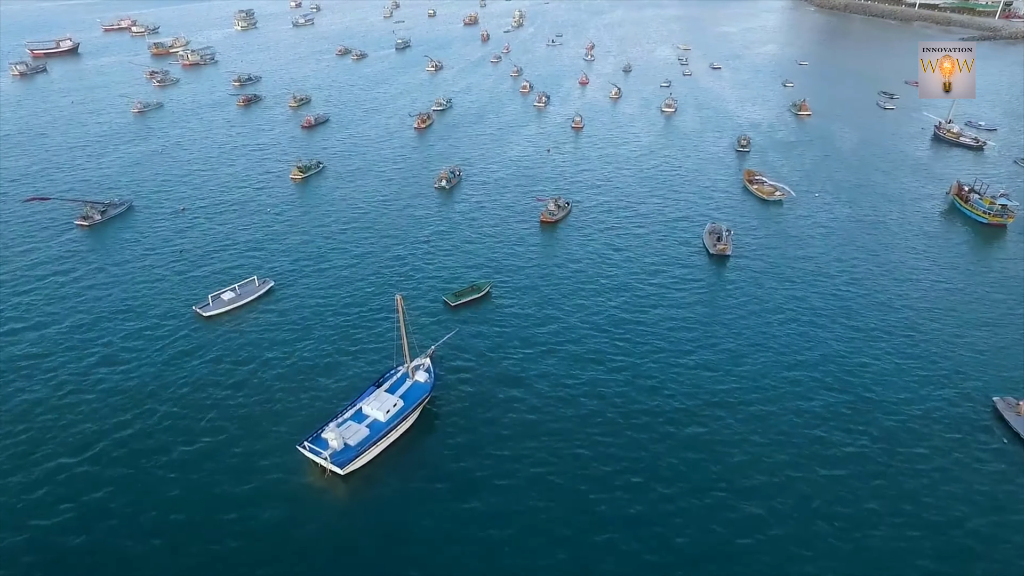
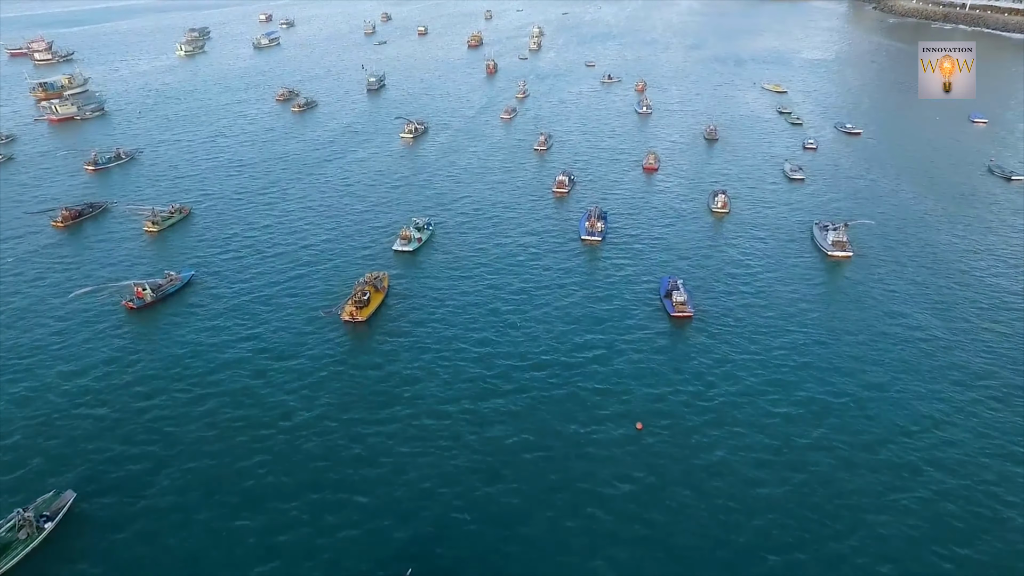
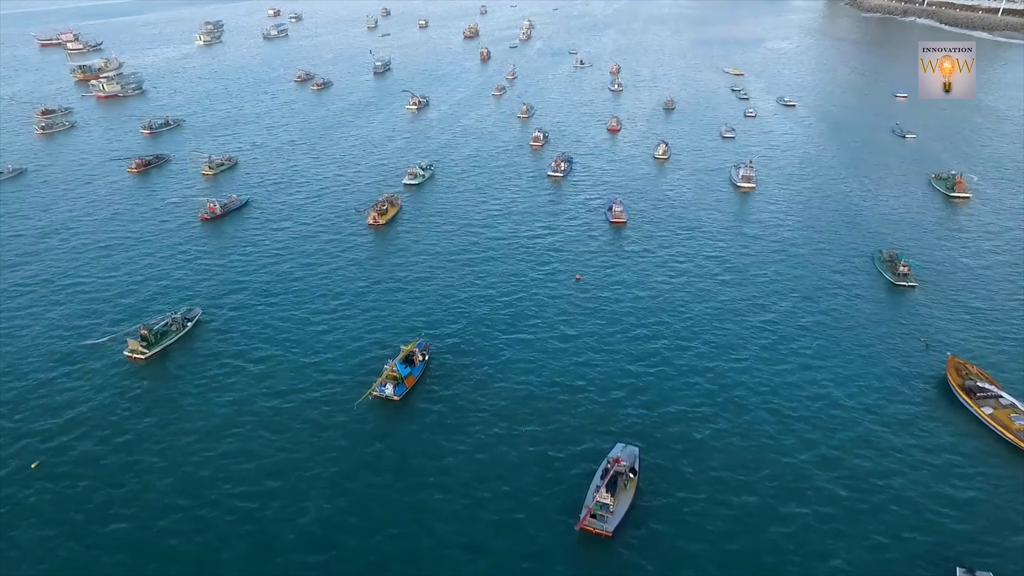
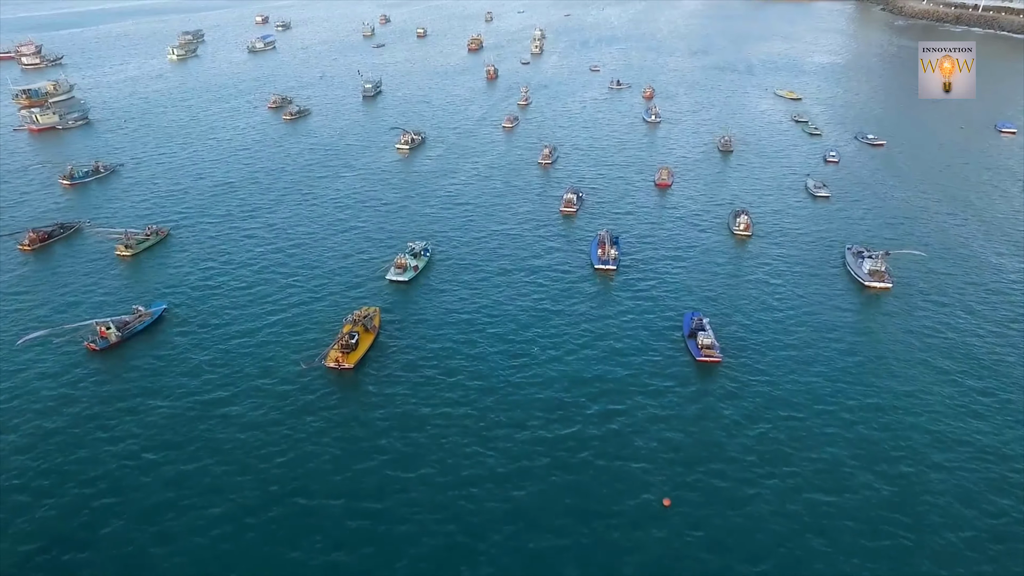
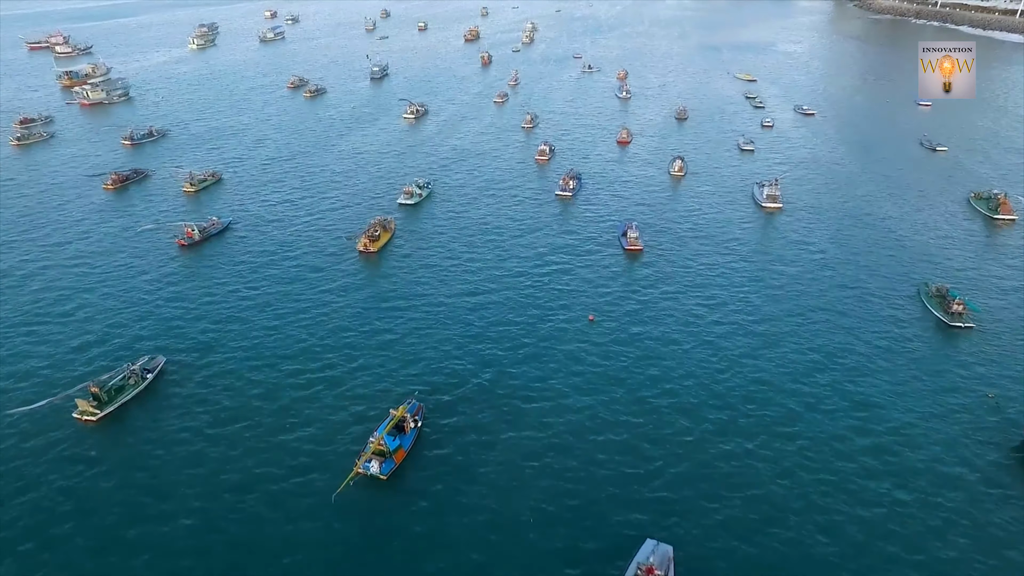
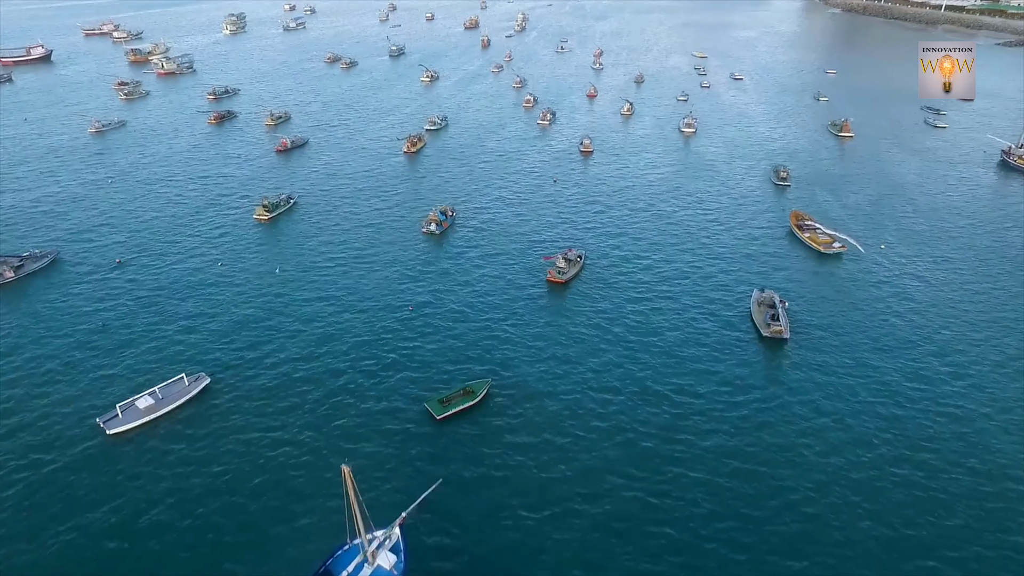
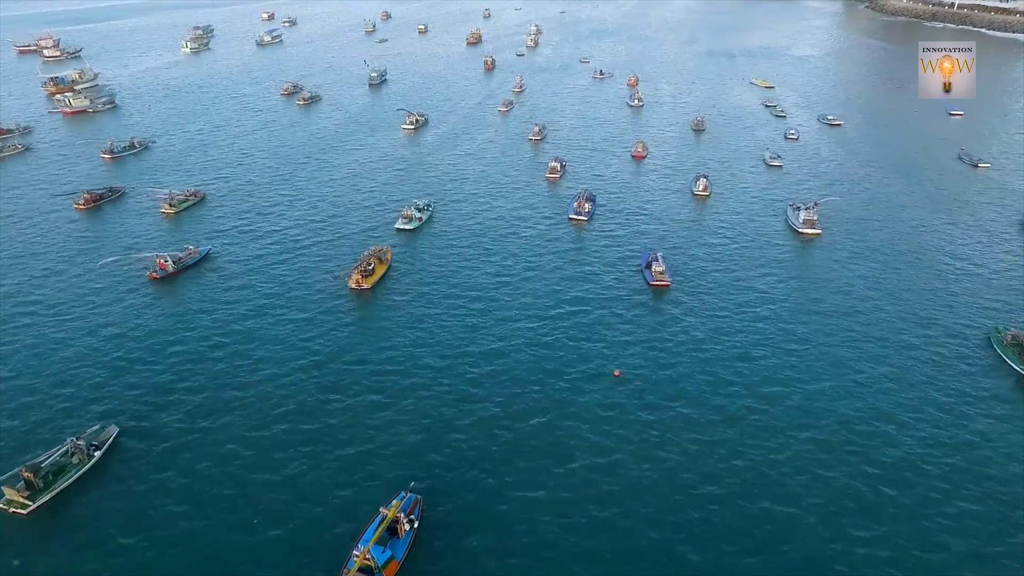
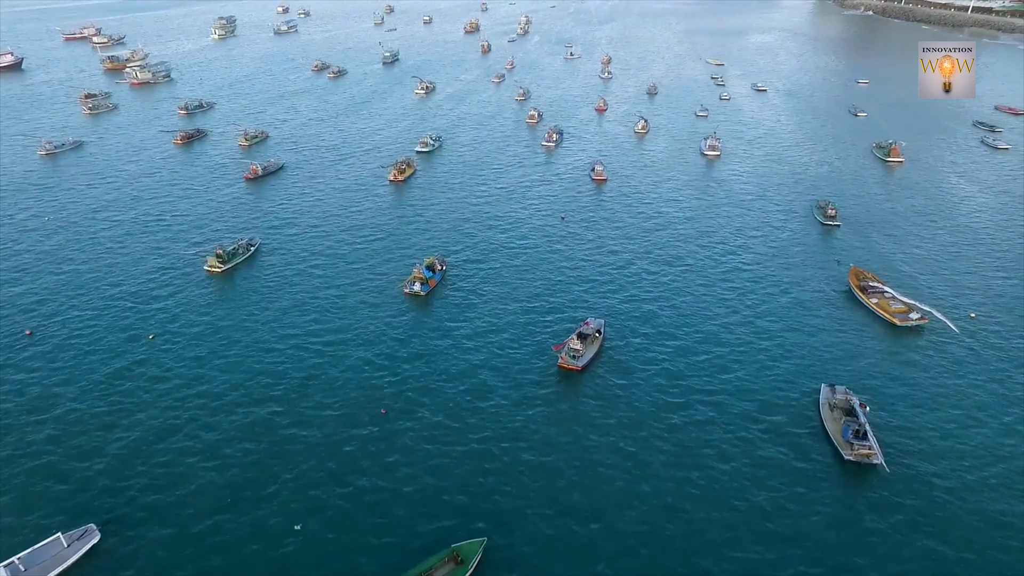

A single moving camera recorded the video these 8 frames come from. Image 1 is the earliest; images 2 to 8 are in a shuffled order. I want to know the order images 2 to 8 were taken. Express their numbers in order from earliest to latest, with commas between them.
6, 8, 3, 5, 7, 2, 4
